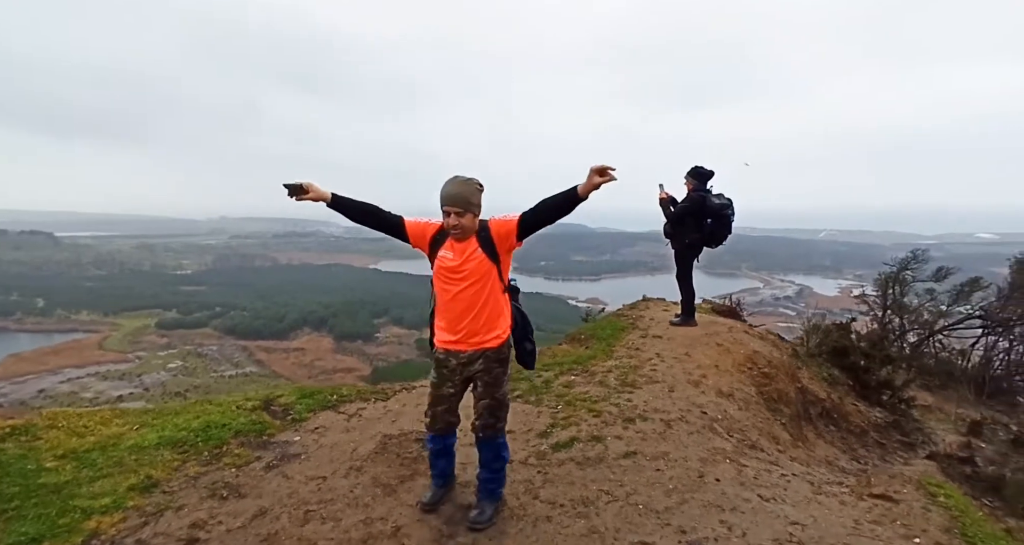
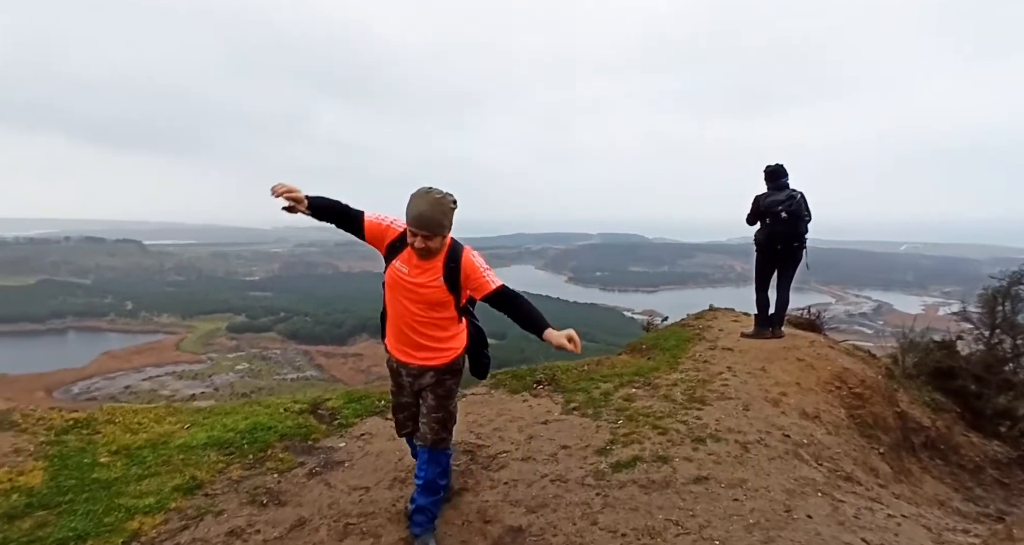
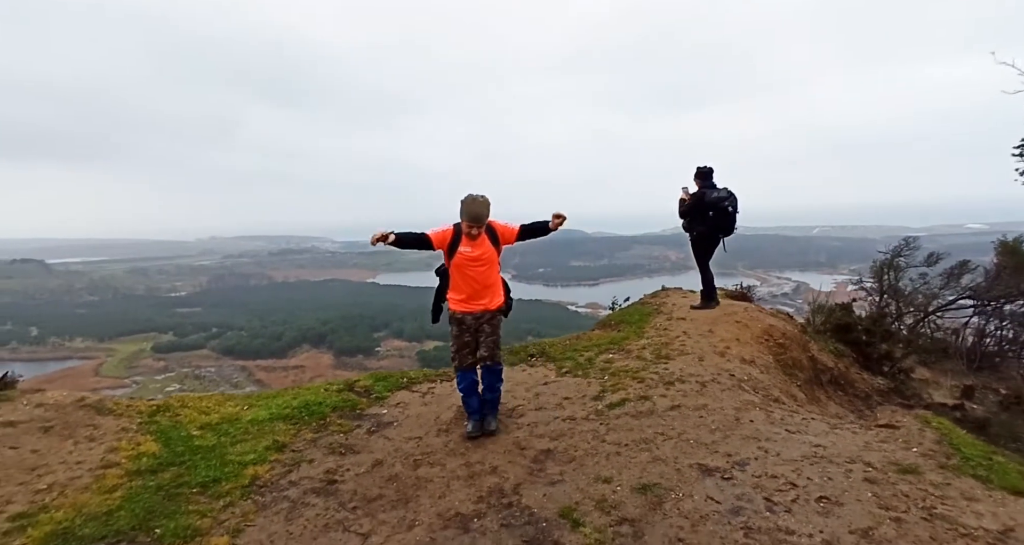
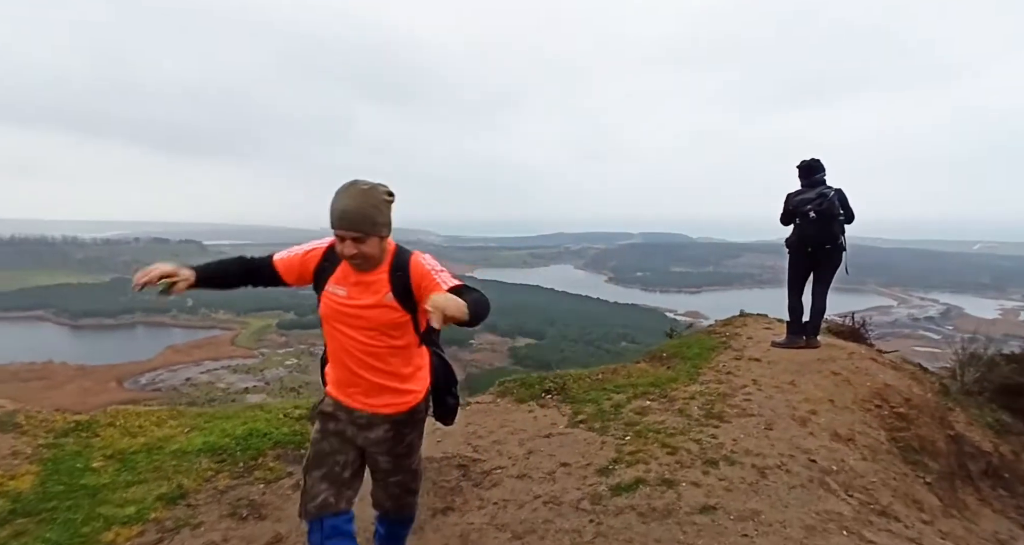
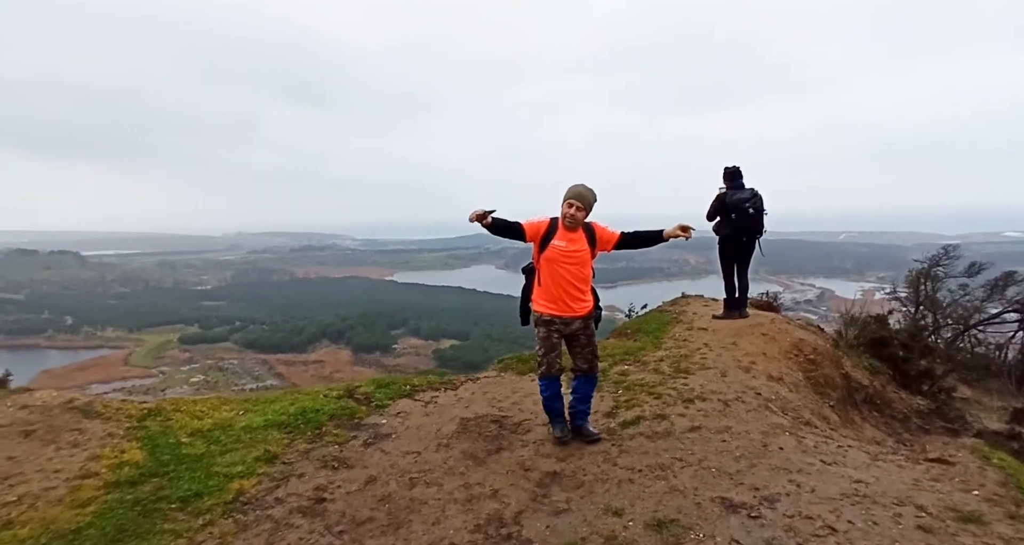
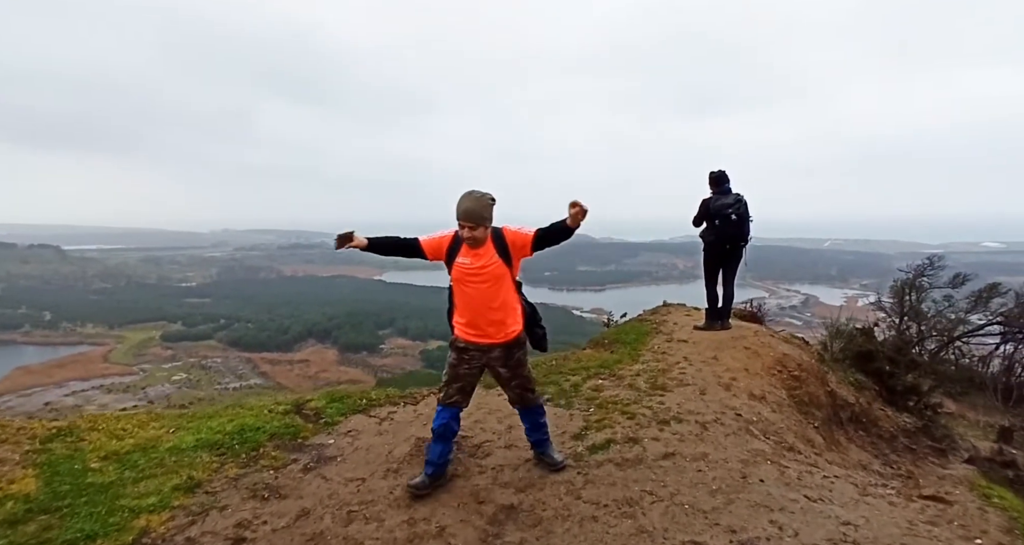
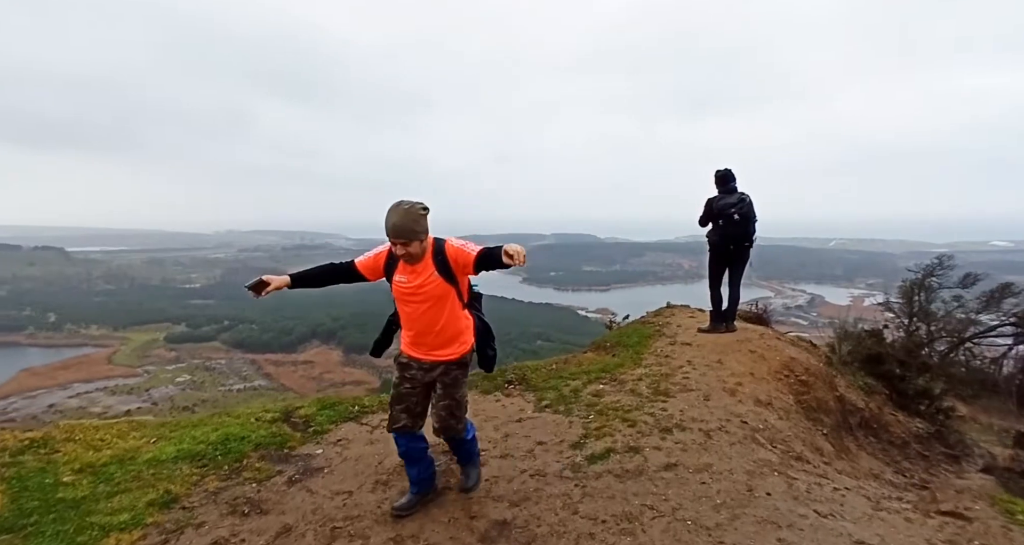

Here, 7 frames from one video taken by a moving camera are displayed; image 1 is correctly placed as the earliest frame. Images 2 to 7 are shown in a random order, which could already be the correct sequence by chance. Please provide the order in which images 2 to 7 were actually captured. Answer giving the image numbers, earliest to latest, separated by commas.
3, 5, 6, 7, 2, 4
